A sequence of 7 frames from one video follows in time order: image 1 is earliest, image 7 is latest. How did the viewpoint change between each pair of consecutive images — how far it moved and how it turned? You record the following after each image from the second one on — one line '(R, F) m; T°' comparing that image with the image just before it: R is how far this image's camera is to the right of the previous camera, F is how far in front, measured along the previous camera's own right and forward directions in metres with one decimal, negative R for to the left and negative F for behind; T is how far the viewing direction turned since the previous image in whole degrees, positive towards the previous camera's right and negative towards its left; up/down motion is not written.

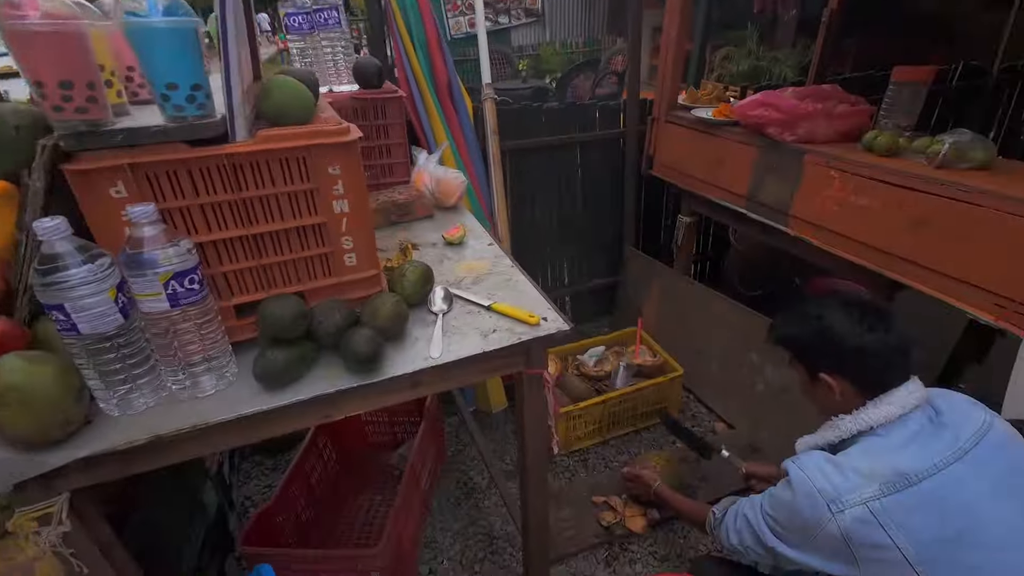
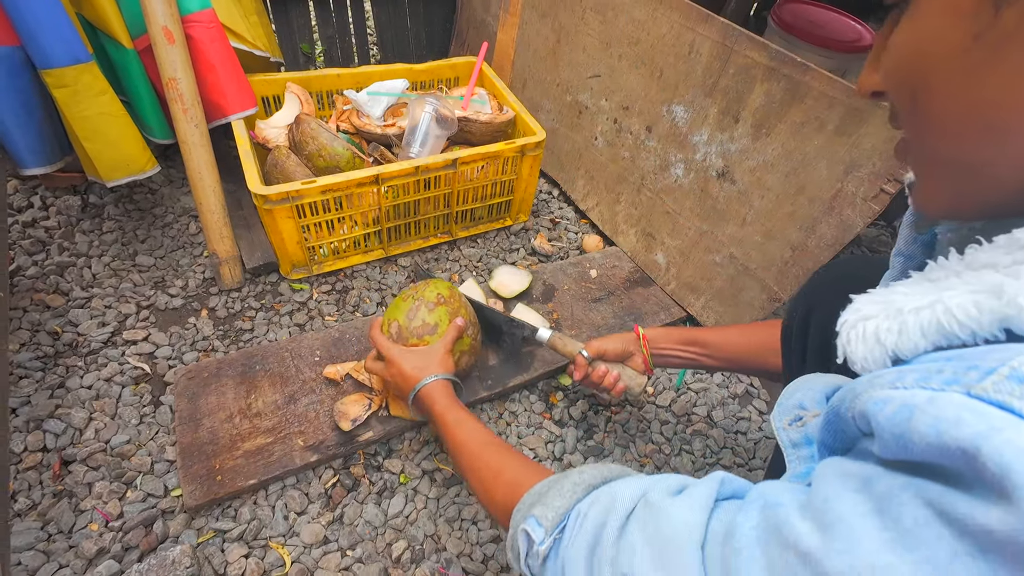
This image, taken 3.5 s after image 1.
(+0.7, +1.8) m; +15°
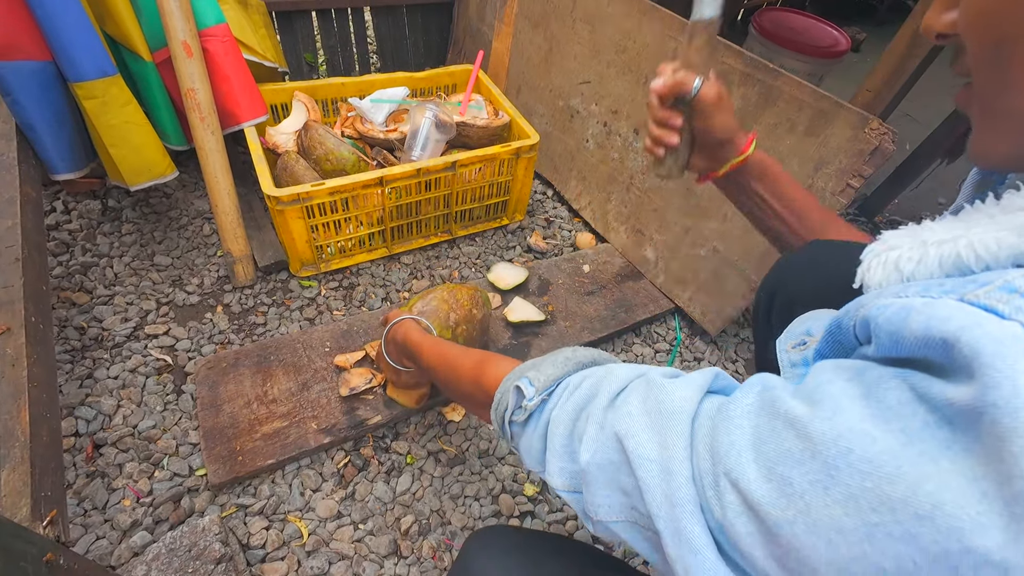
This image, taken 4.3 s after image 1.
(0.0, -0.1) m; 0°
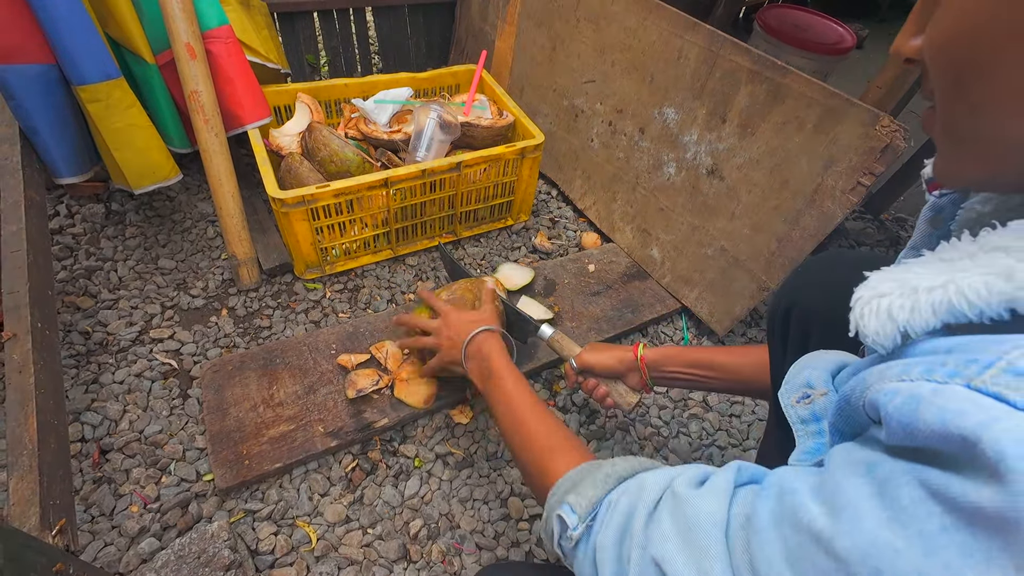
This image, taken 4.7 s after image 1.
(0.0, 0.0) m; 0°
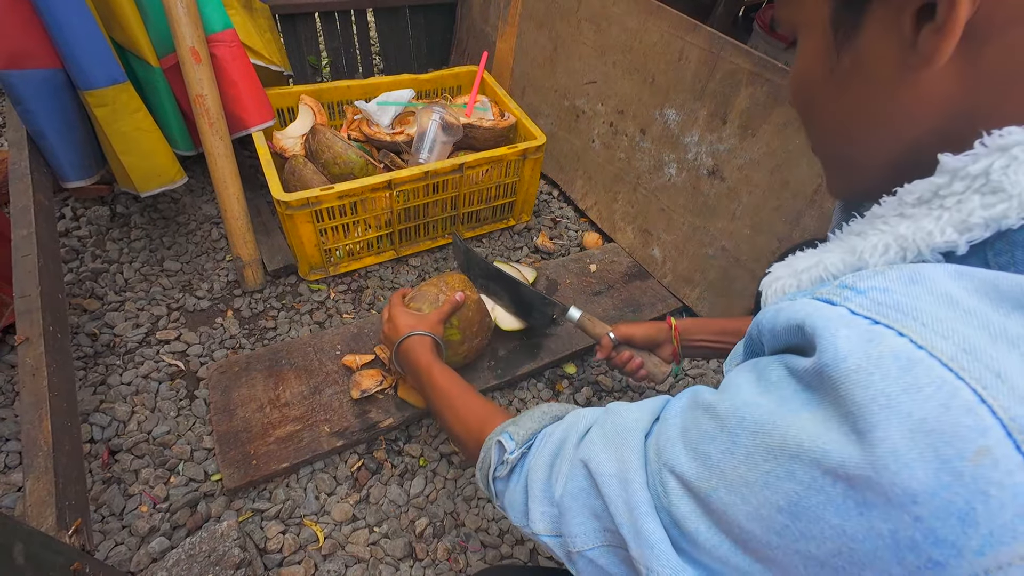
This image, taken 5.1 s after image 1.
(0.0, 0.0) m; 0°
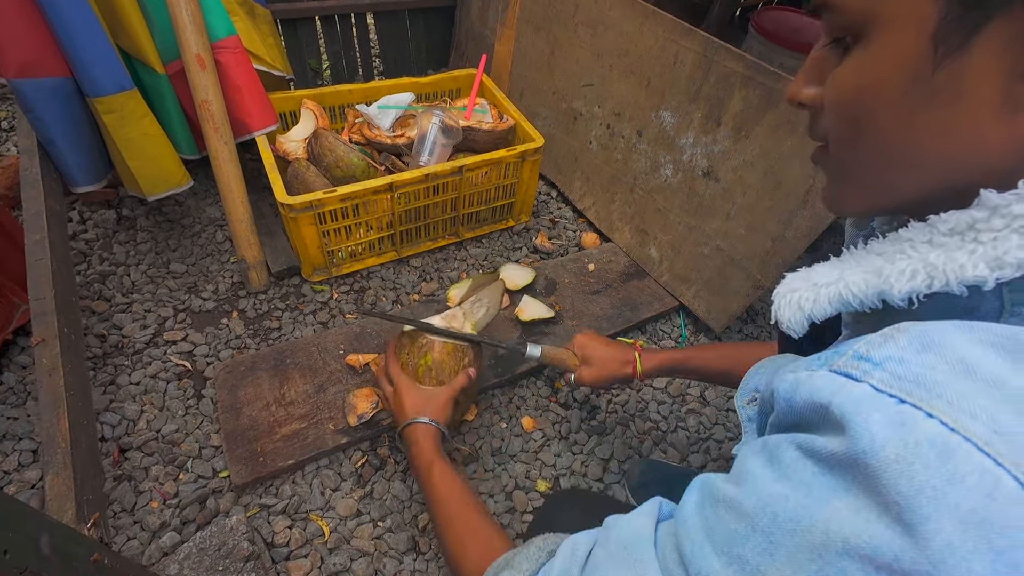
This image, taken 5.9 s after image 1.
(0.0, 0.0) m; 0°
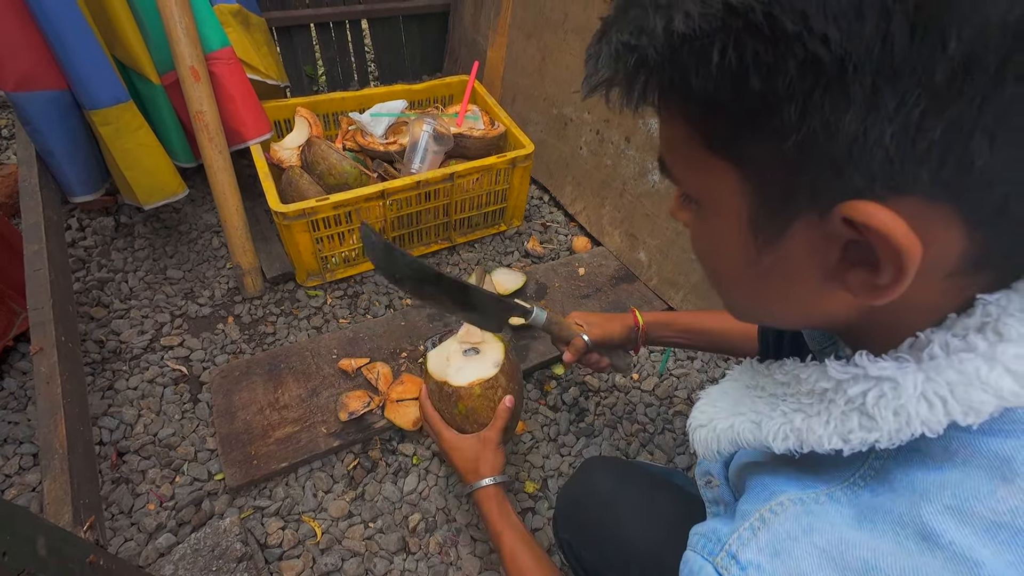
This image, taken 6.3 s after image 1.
(0.0, 0.0) m; 0°
